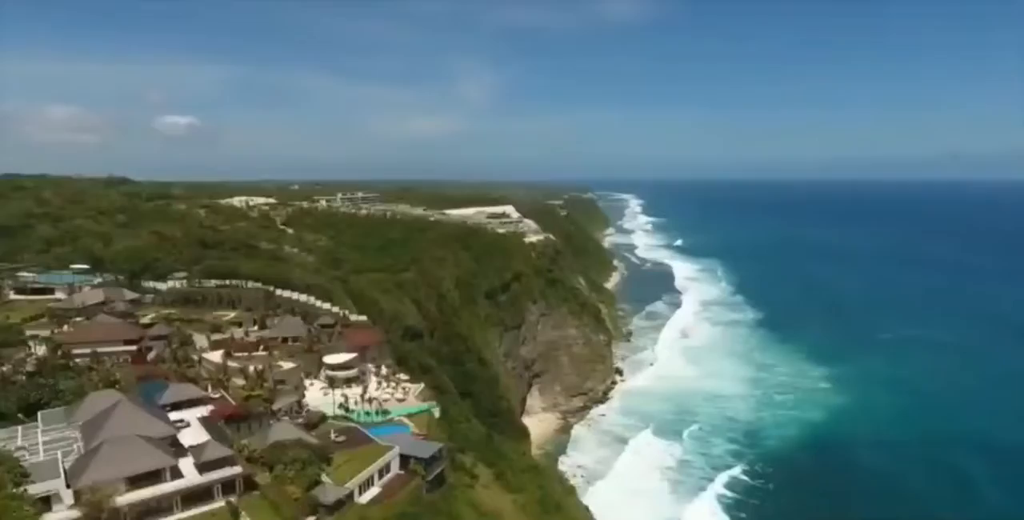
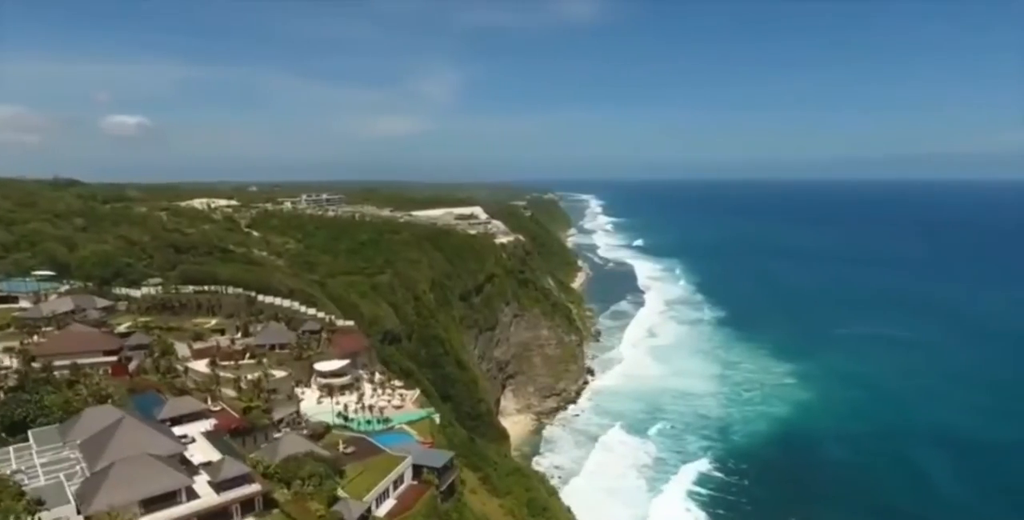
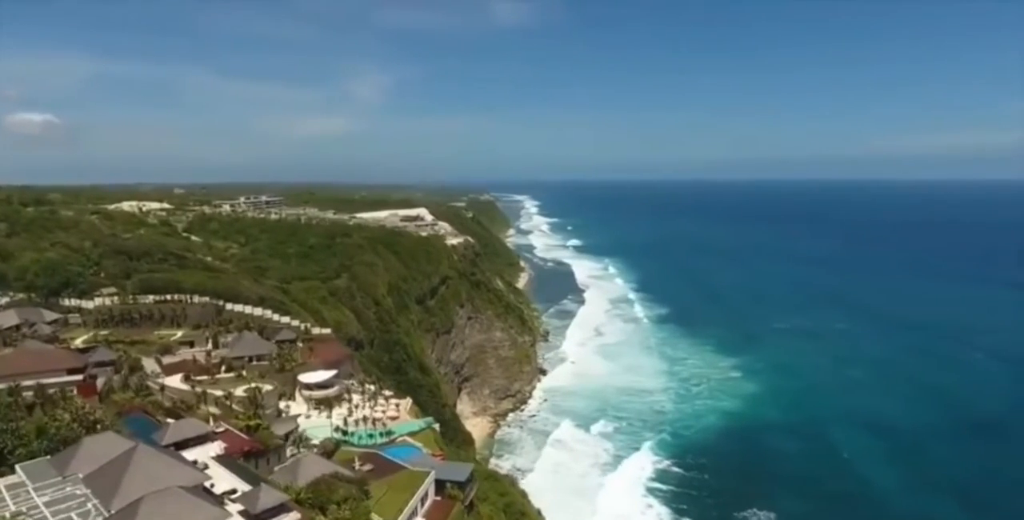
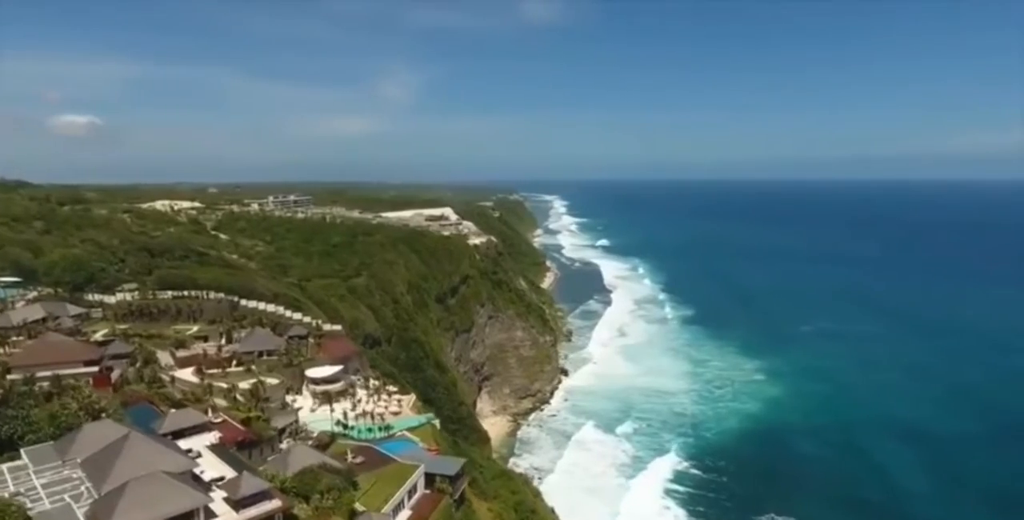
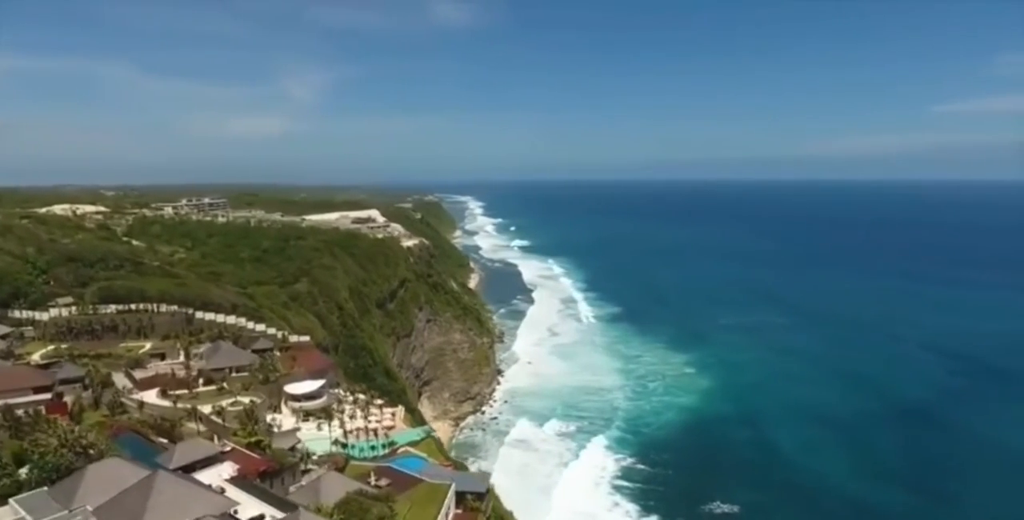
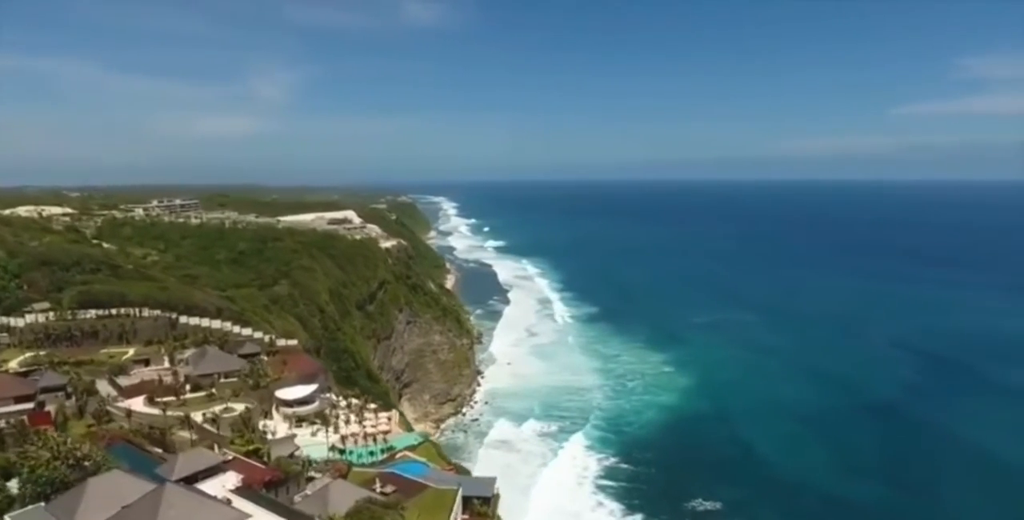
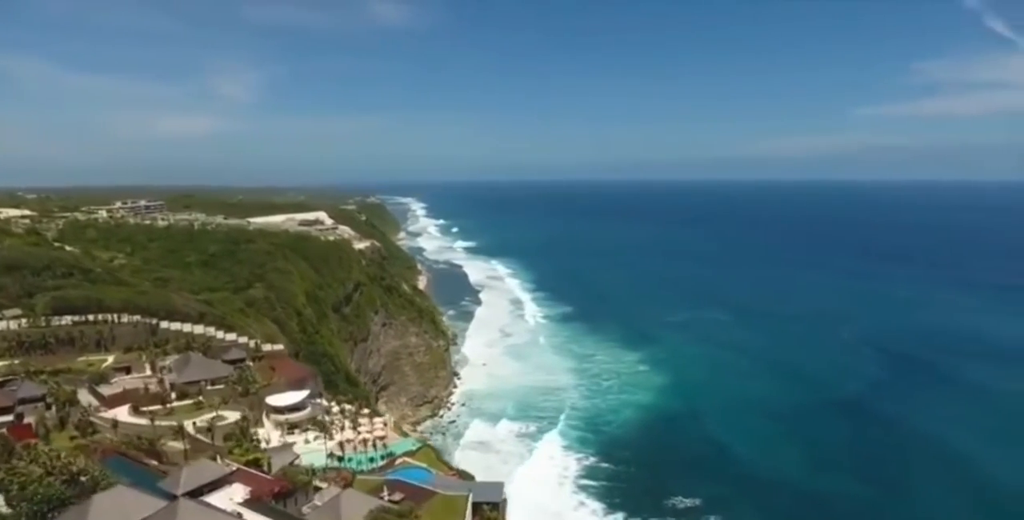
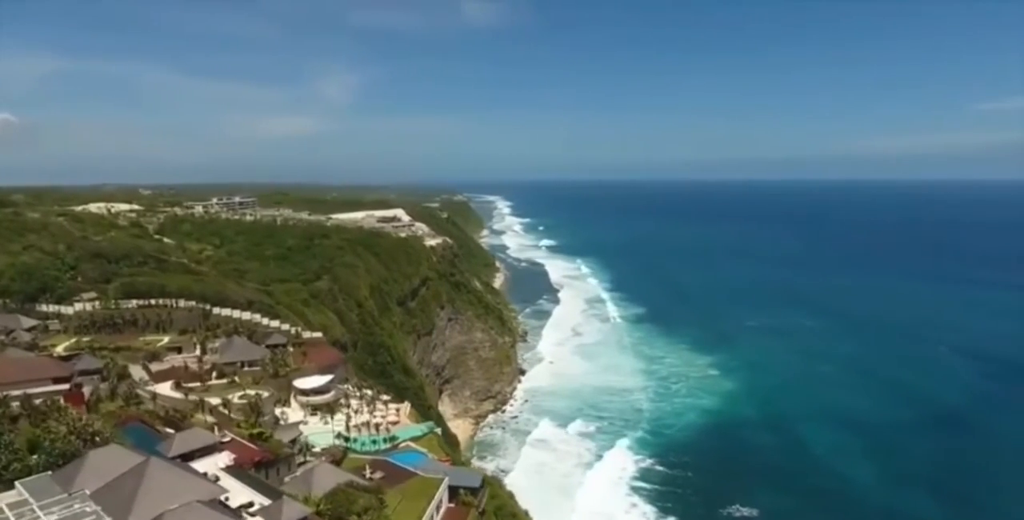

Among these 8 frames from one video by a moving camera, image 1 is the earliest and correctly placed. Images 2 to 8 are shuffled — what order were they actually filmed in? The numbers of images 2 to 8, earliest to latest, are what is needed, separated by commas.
2, 4, 3, 8, 5, 6, 7
